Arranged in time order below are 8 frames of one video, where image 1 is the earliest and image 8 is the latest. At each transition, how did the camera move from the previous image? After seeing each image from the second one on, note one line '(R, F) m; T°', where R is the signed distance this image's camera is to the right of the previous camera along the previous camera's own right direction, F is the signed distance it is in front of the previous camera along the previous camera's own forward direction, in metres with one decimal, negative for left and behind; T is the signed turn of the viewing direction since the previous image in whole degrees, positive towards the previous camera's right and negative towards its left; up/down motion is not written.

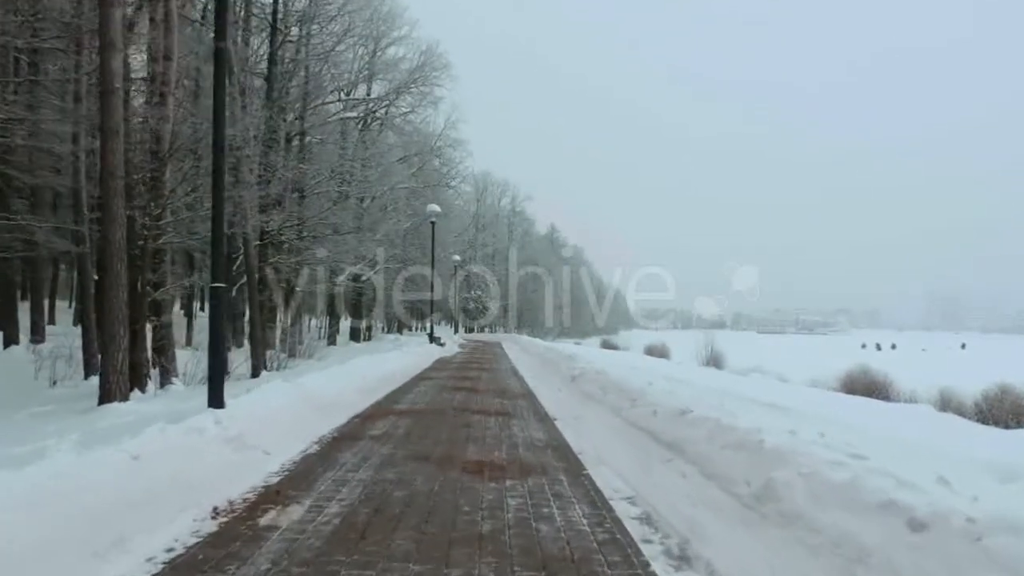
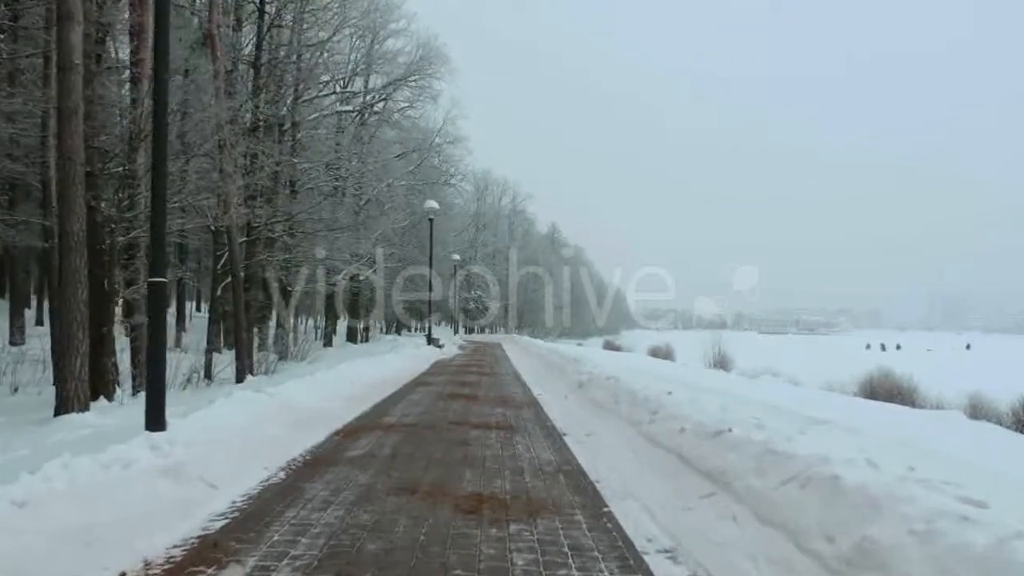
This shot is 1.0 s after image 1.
(0.0, +1.2) m; 0°
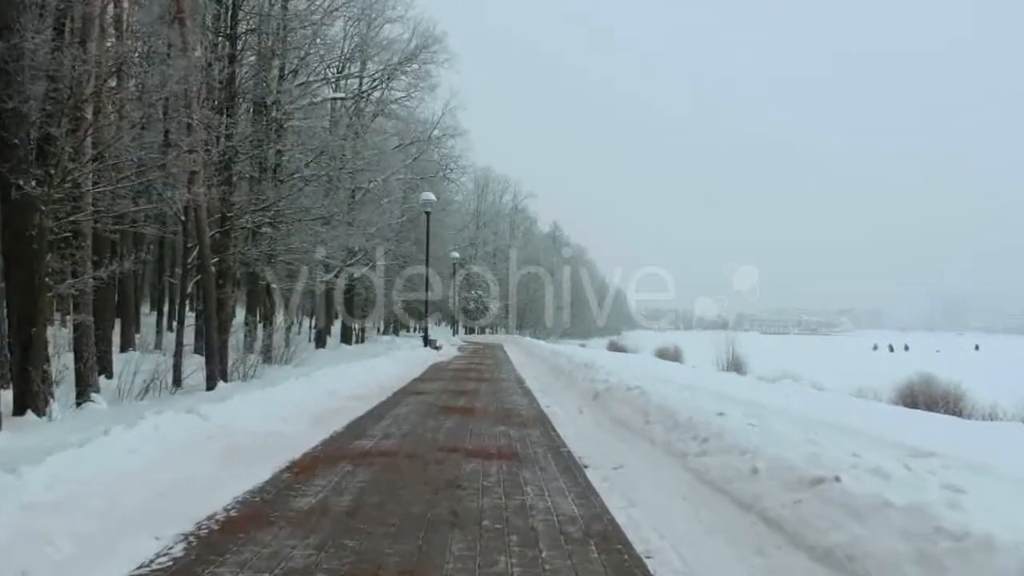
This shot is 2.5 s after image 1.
(-0.1, +2.0) m; 0°
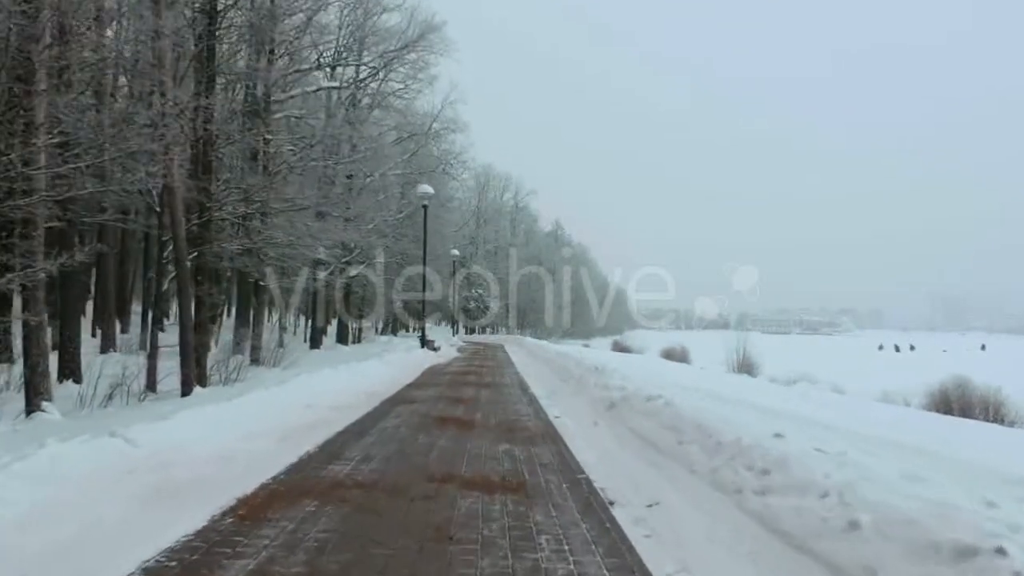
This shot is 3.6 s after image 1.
(0.0, +1.4) m; 0°
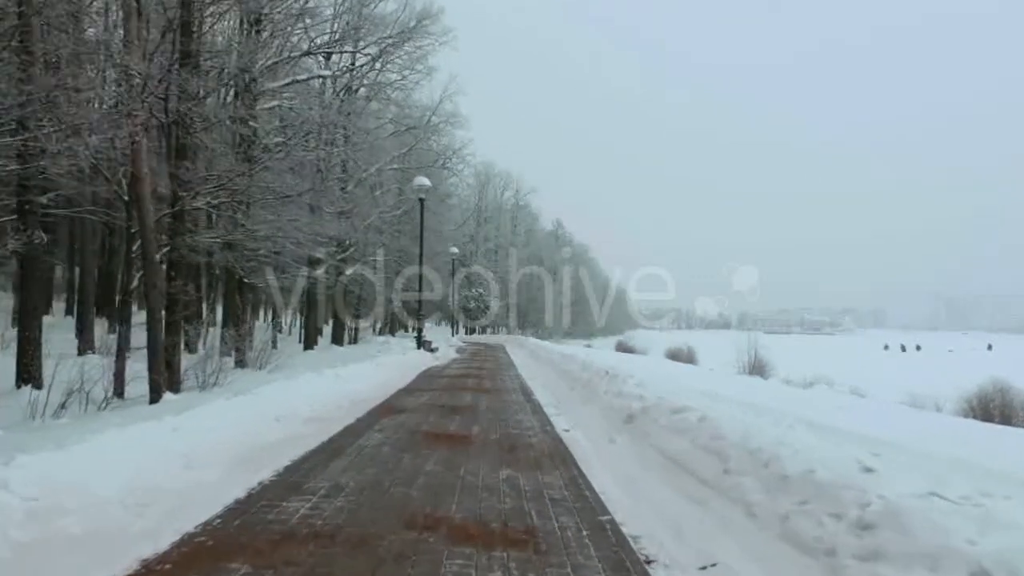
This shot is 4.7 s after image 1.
(0.0, +1.4) m; 0°
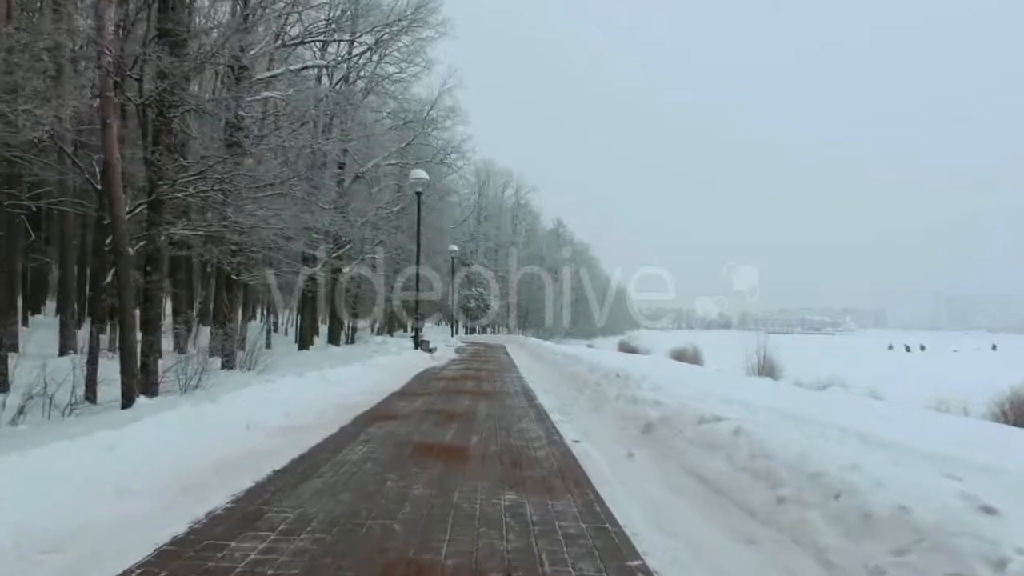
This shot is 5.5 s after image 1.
(0.0, +1.1) m; 0°
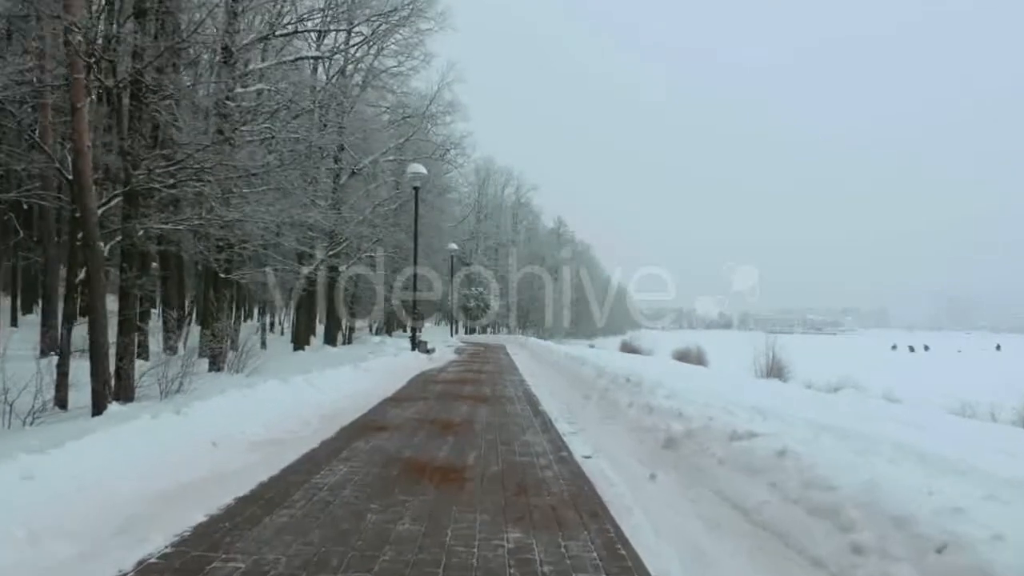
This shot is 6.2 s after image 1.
(0.0, +1.0) m; 0°
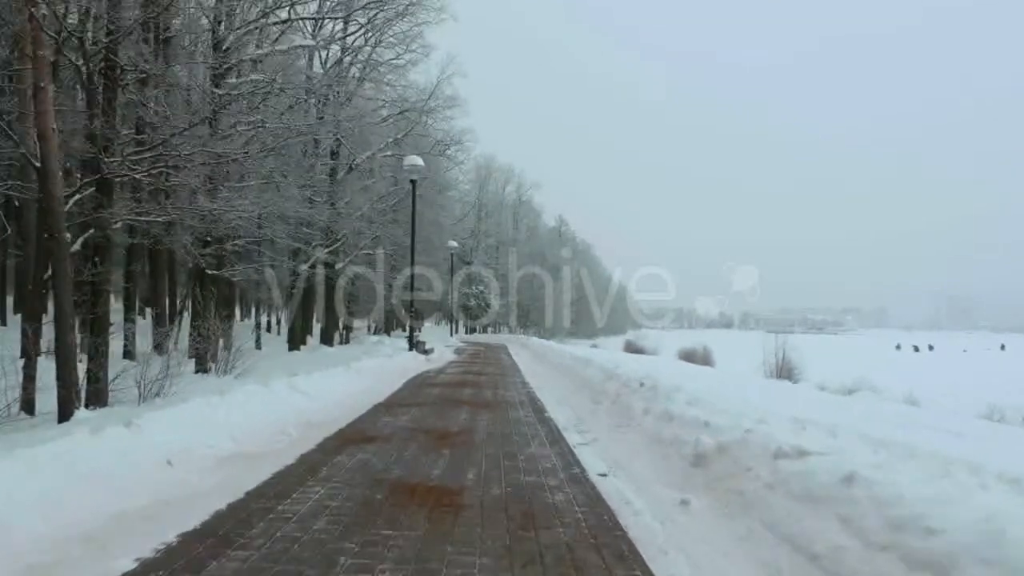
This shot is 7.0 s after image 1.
(0.0, +1.0) m; 0°
